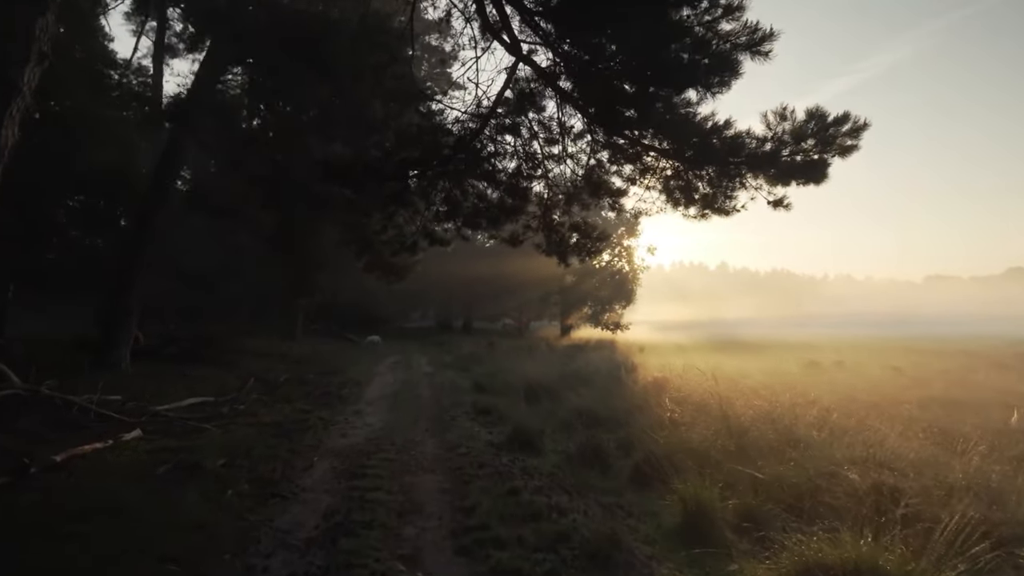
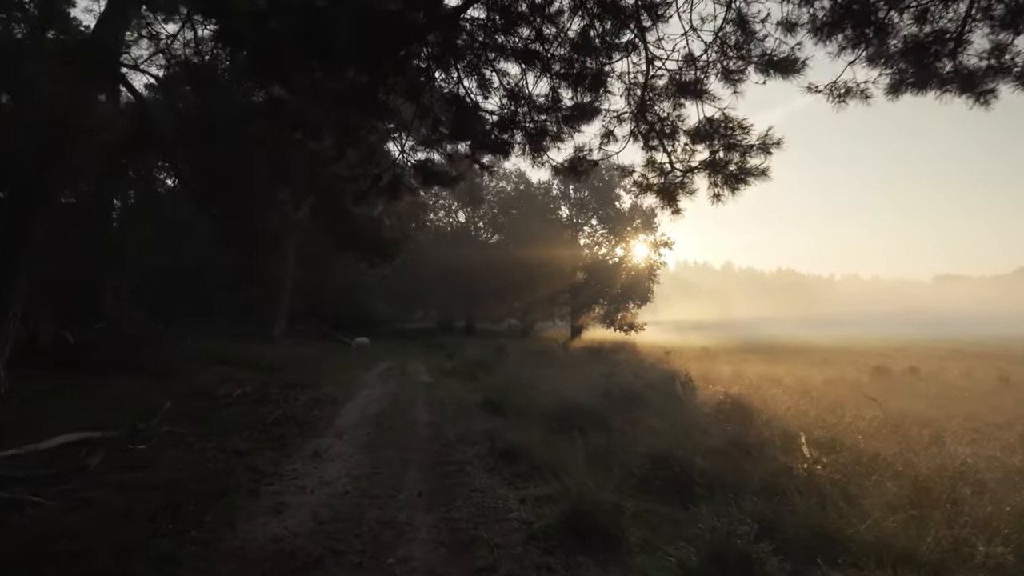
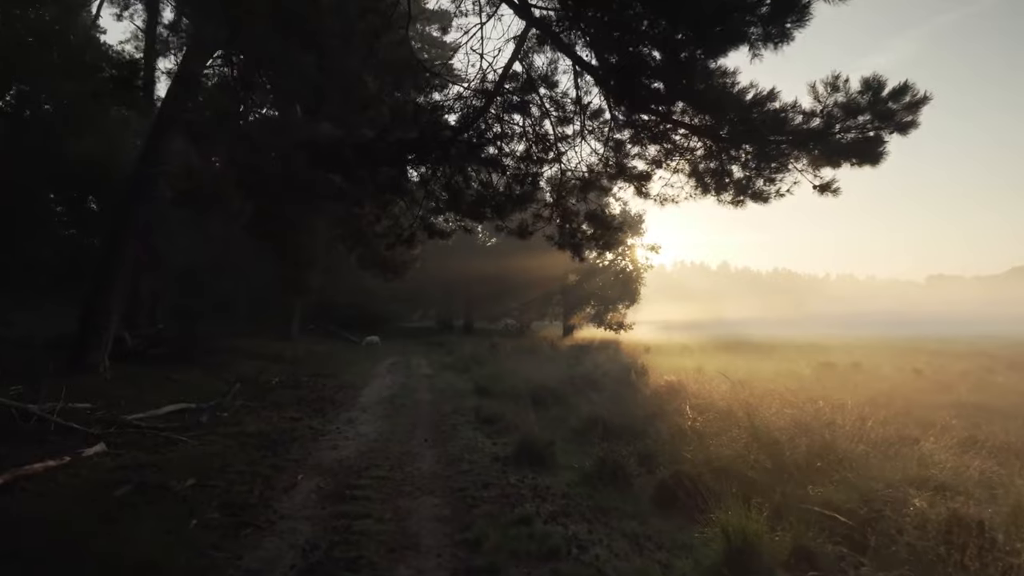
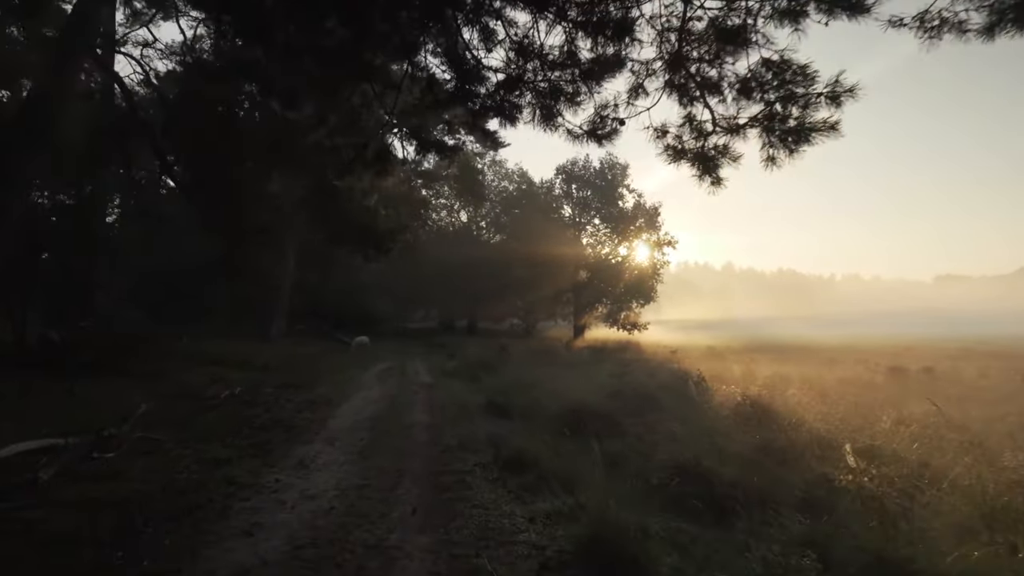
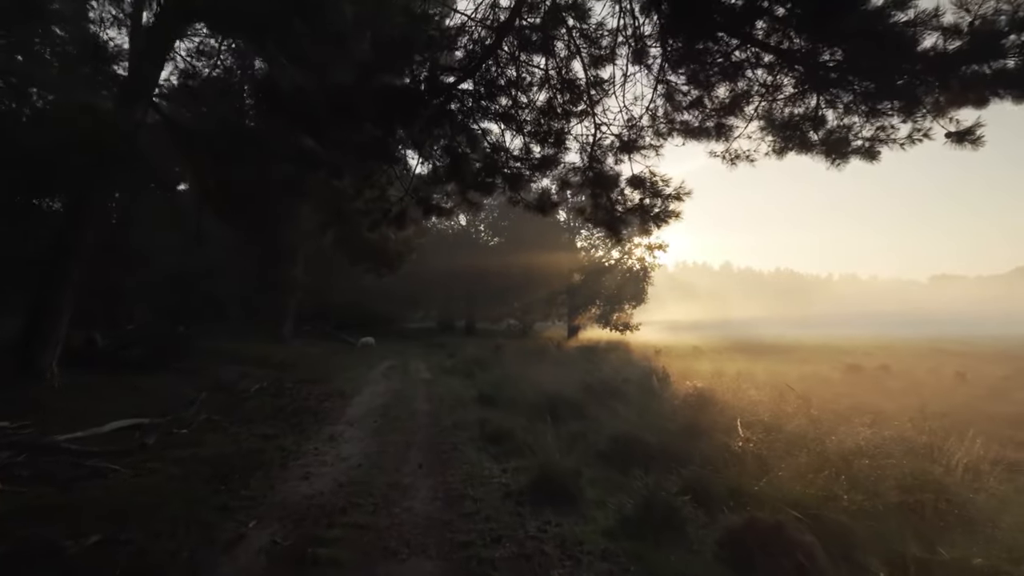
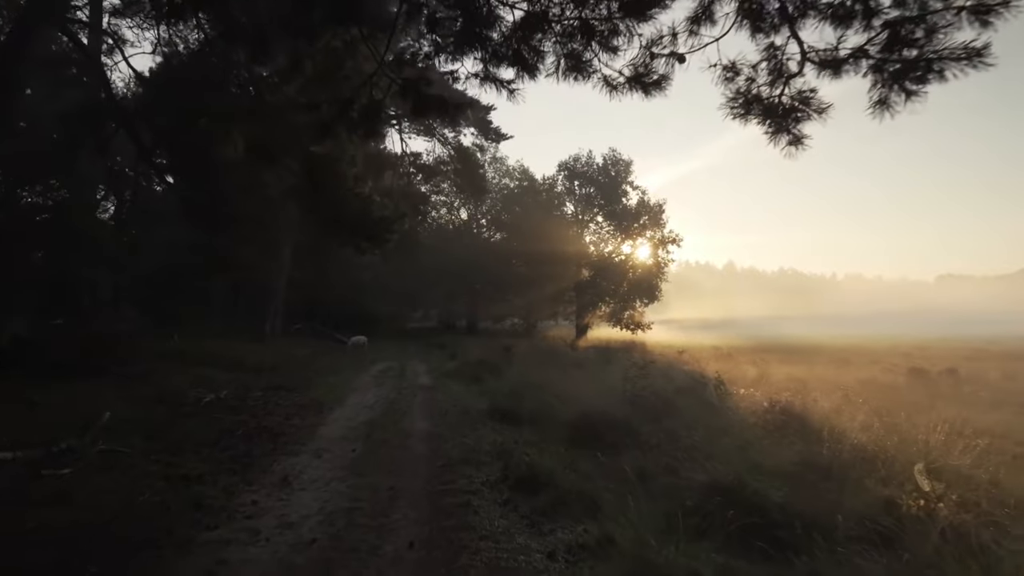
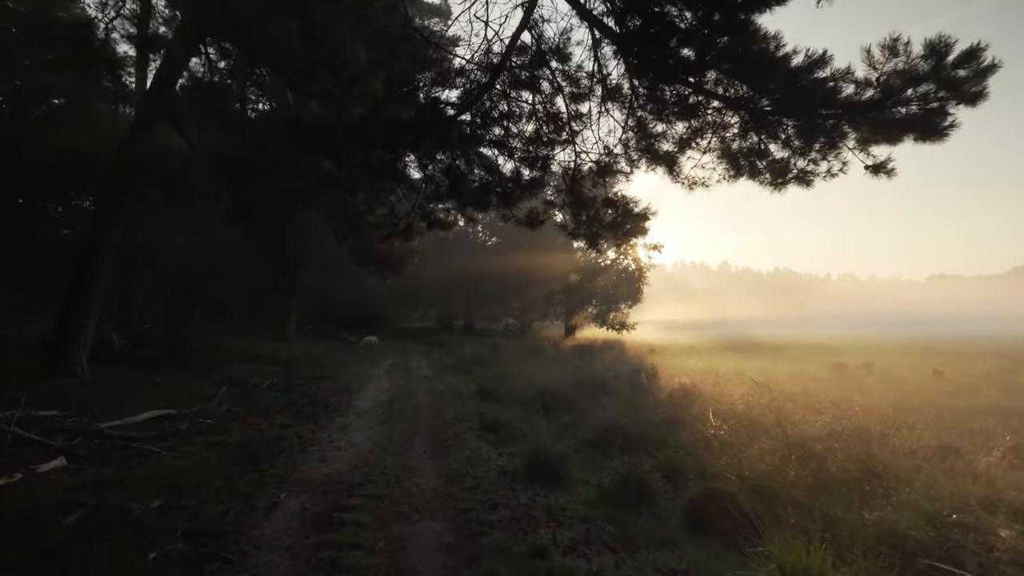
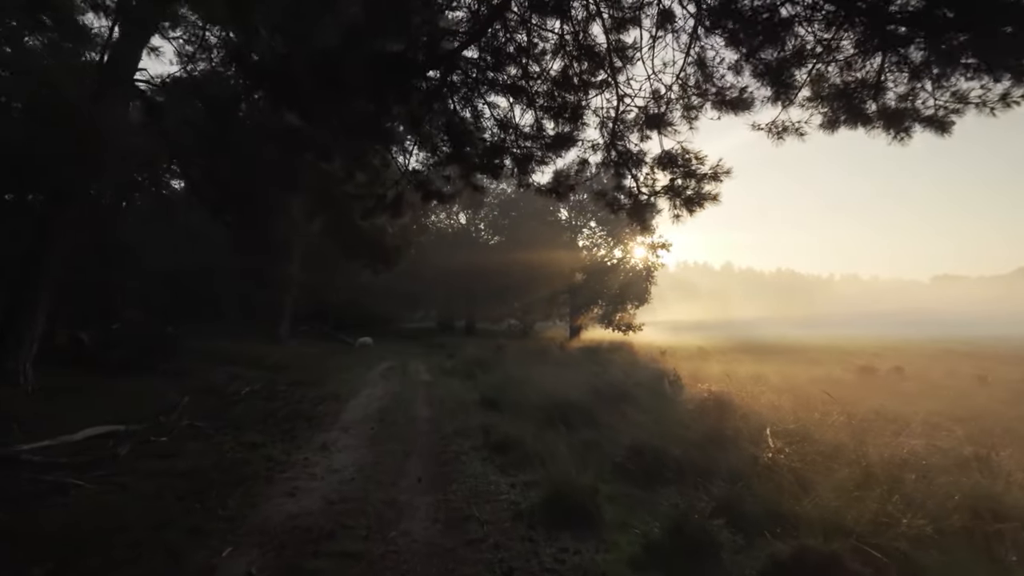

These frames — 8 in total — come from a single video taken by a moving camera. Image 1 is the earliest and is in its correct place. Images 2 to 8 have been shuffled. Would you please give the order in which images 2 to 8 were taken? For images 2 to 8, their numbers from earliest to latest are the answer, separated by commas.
3, 7, 5, 8, 2, 4, 6
